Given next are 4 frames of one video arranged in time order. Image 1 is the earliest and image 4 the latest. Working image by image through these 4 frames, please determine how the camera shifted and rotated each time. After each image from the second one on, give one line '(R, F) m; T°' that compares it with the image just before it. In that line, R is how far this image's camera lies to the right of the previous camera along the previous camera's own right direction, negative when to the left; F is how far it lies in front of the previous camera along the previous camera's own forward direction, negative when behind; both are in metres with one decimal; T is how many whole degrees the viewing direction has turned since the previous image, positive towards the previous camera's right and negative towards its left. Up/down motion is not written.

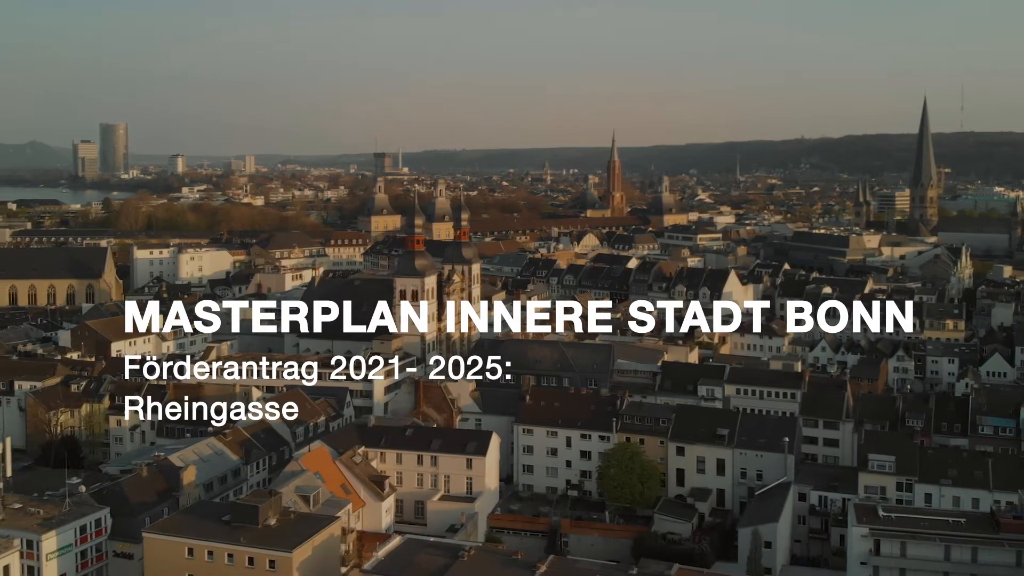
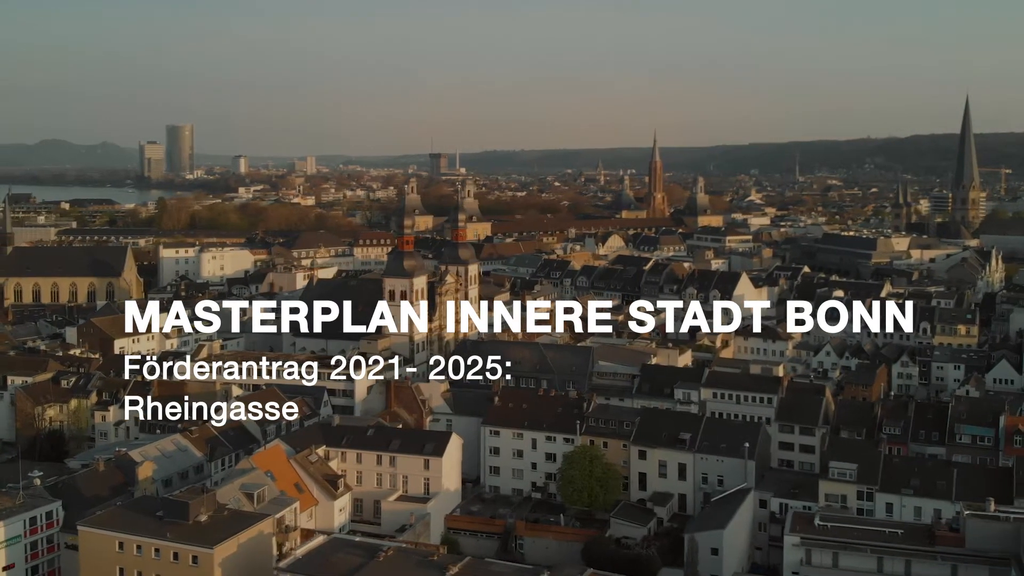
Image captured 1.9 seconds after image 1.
(+2.7, +0.1) m; -3°
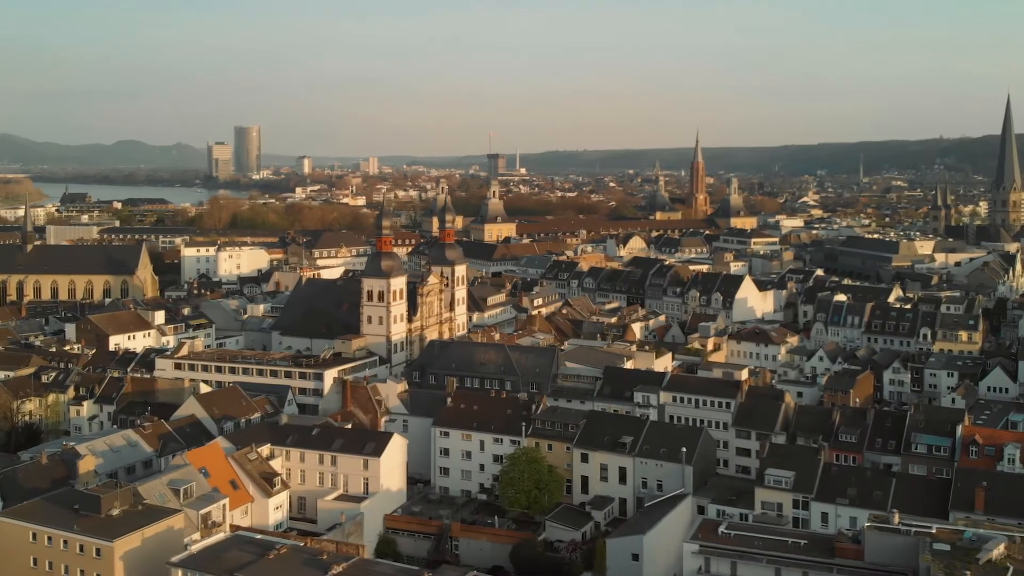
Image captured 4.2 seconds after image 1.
(+3.3, +0.1) m; -4°
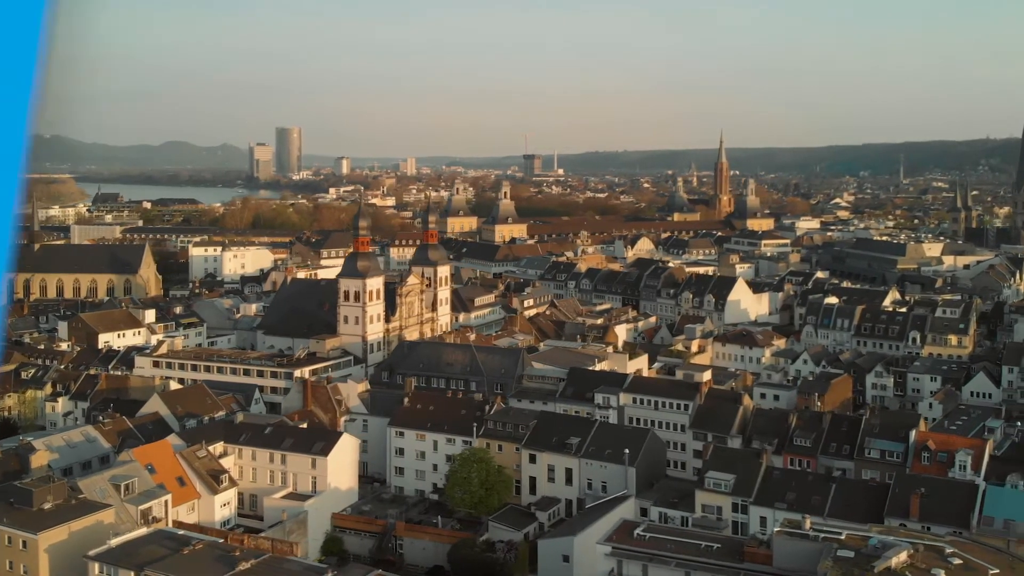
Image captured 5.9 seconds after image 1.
(+2.5, 0.0) m; -2°
